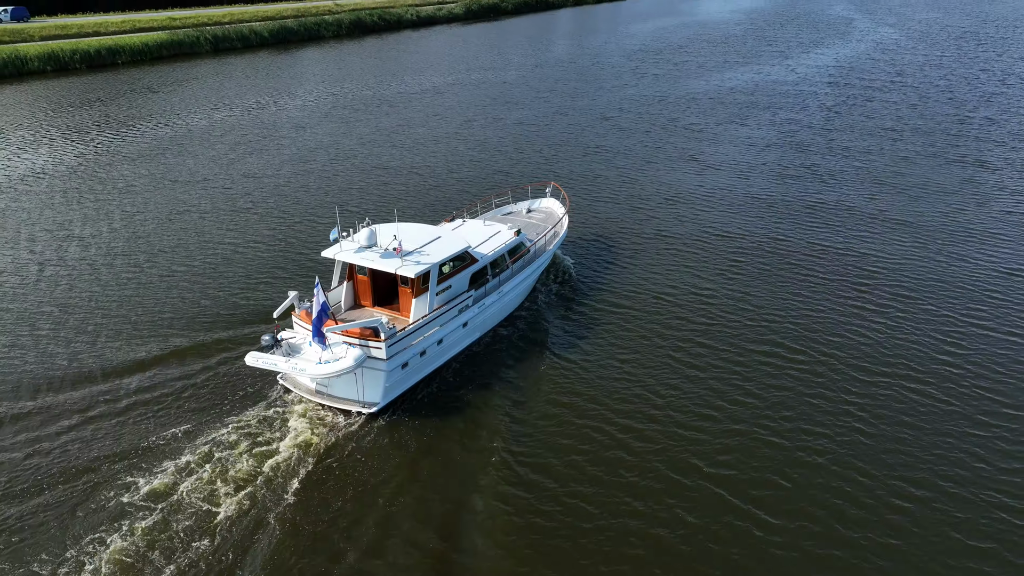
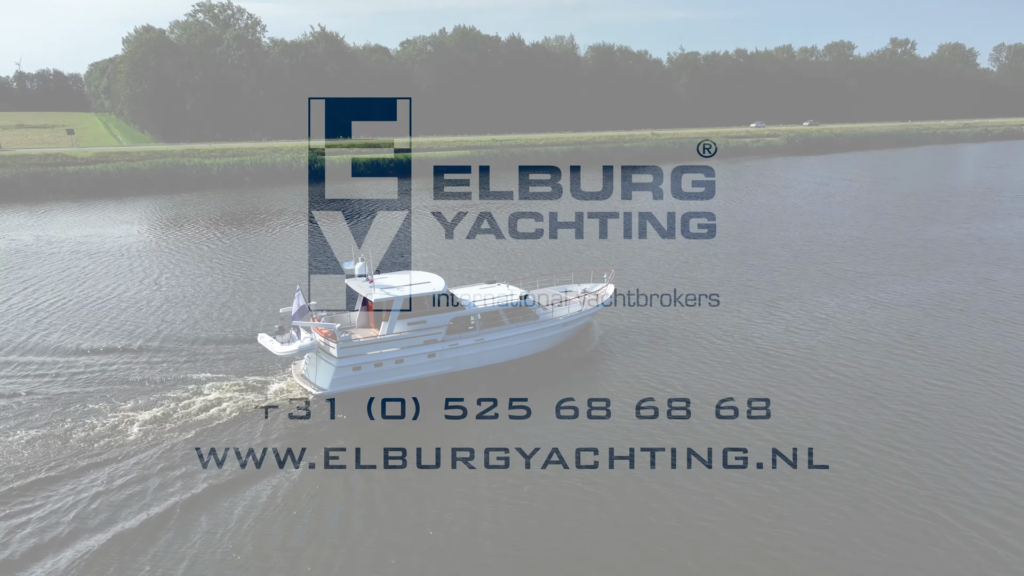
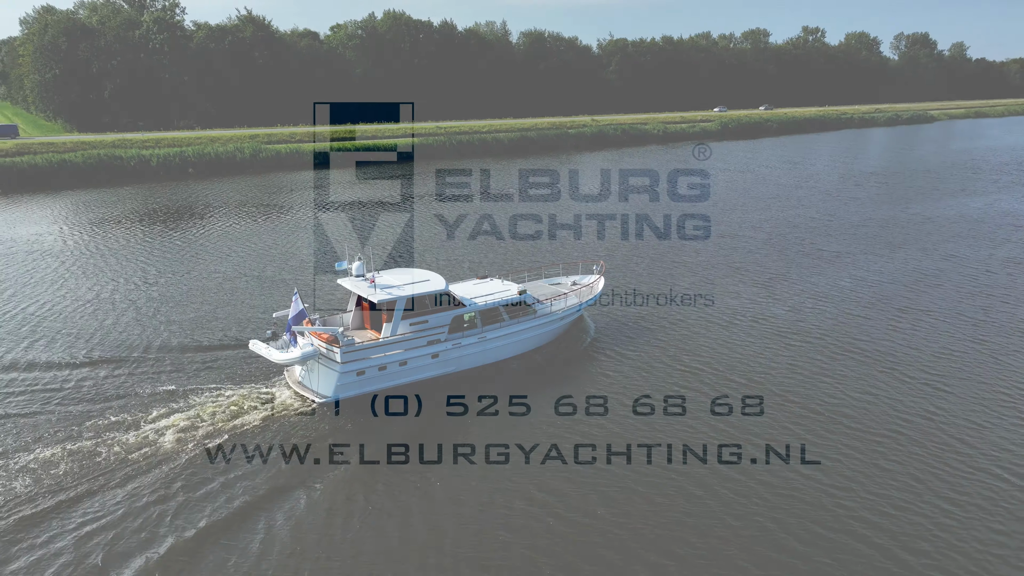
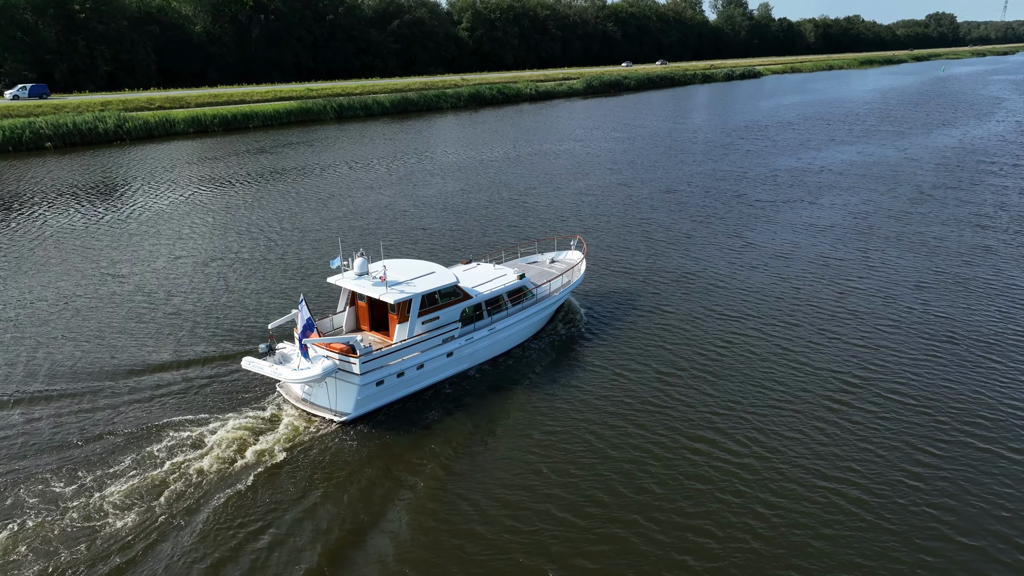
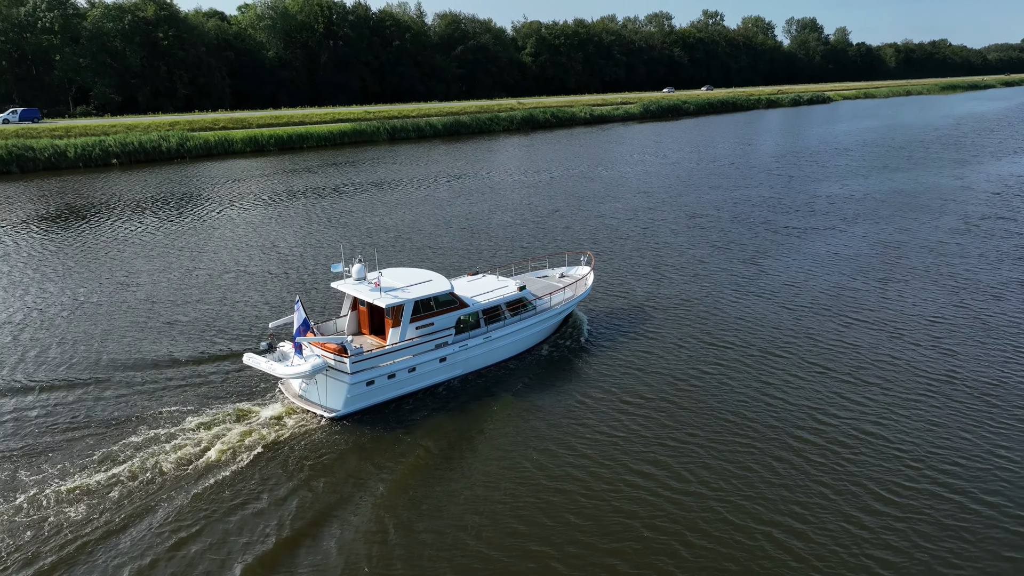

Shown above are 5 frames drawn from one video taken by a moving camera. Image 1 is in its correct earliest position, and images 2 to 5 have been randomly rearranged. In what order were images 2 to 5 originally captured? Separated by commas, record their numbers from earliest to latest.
4, 5, 3, 2
